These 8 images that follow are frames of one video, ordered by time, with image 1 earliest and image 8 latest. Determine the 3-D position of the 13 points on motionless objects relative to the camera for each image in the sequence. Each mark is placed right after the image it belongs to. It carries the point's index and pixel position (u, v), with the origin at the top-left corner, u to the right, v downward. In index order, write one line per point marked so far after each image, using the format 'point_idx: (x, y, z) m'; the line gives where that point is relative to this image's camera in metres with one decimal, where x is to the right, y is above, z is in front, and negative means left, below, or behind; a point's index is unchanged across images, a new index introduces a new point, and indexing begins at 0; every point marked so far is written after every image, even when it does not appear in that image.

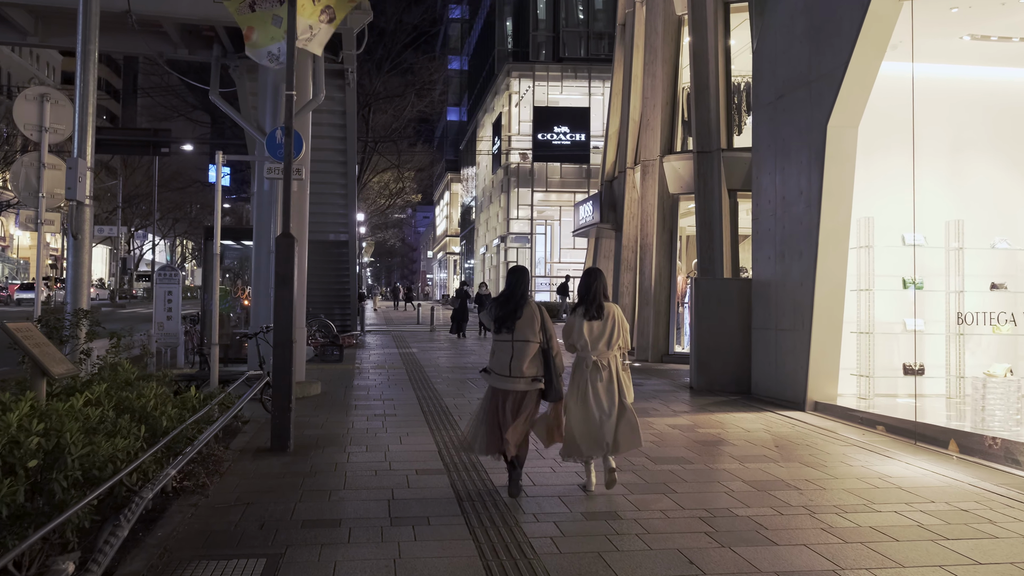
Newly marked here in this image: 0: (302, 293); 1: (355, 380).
0: (-2.7, 0.0, +11.0) m
1: (-2.2, -1.3, +12.6) m
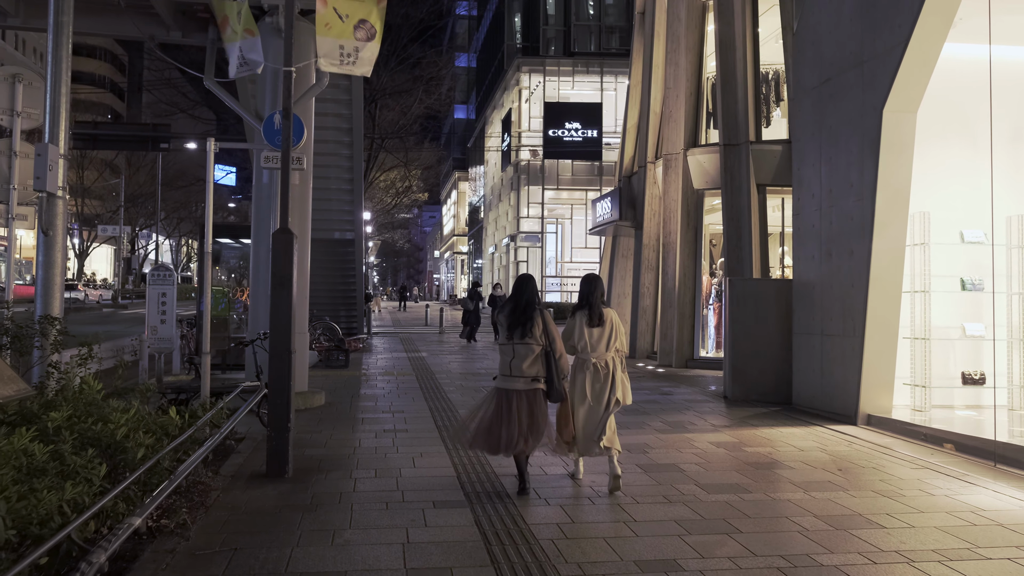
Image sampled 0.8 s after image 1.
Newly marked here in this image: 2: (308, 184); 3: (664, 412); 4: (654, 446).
0: (-2.5, -0.1, +10.1) m
1: (-2.0, -1.4, +11.7) m
2: (-2.4, +1.3, +10.4) m
3: (+1.7, -1.4, +10.0) m
4: (+1.3, -1.4, +7.9) m
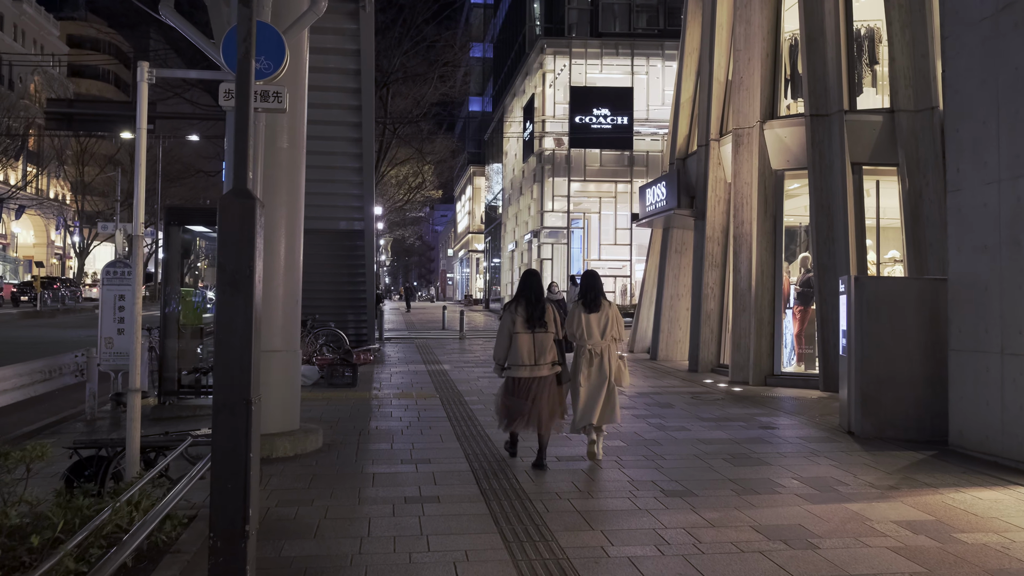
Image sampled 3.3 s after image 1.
0: (-1.9, -0.1, +7.5) m
1: (-1.4, -1.4, +9.0) m
2: (-1.9, +1.3, +7.7) m
3: (+2.3, -1.5, +7.3) m
4: (+1.8, -1.4, +5.2) m
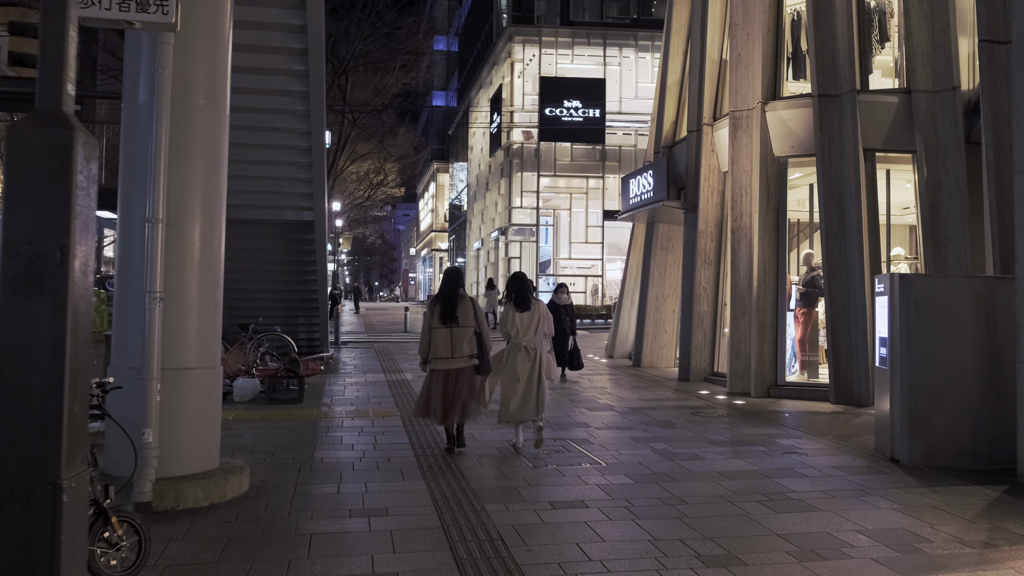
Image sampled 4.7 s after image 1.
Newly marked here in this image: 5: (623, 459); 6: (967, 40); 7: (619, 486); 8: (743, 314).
0: (-2.0, -0.1, +5.8) m
1: (-1.6, -1.4, +7.3) m
2: (-2.0, +1.3, +6.1) m
3: (+2.2, -1.5, +5.8) m
4: (+1.8, -1.4, +3.7) m
5: (+0.9, -1.4, +7.3) m
6: (+6.0, +3.3, +11.5) m
7: (+0.8, -1.4, +6.3) m
8: (+3.2, -0.3, +12.0) m
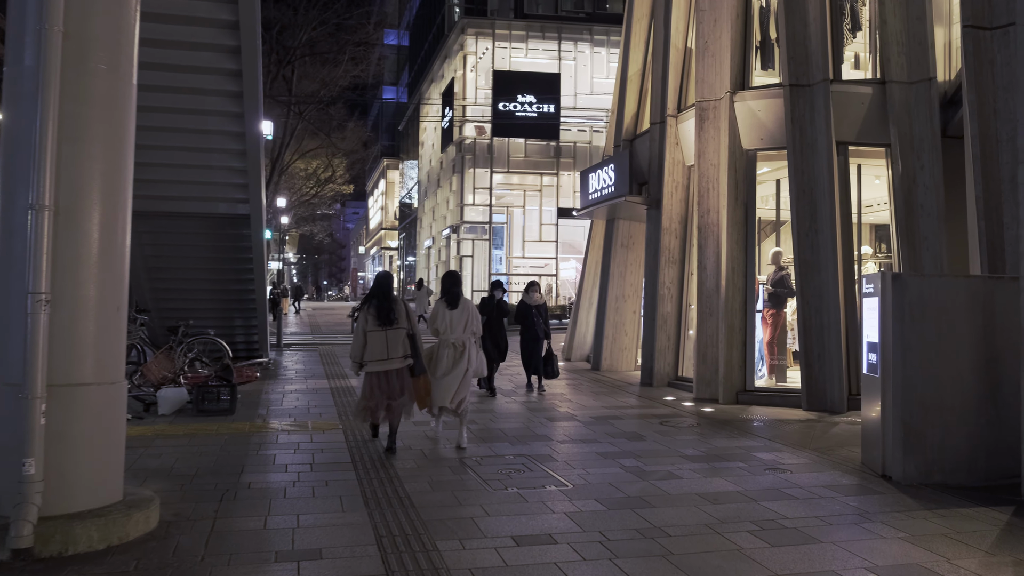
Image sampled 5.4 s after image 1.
0: (-2.3, -0.1, +4.9) m
1: (-2.0, -1.4, +6.5) m
2: (-2.3, +1.3, +5.2) m
3: (+1.9, -1.5, +5.1) m
4: (+1.6, -1.4, +3.0) m
5: (+0.6, -1.4, +6.5) m
6: (+5.4, +3.3, +11.0) m
7: (+0.5, -1.4, +5.5) m
8: (+2.6, -0.3, +11.4) m
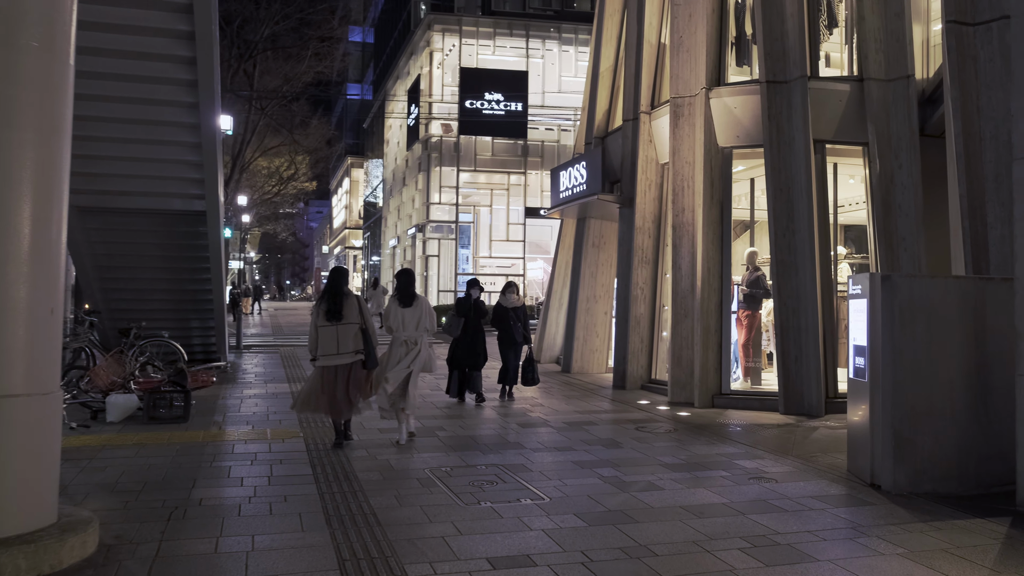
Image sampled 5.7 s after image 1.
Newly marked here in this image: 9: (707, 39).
0: (-2.4, -0.1, +4.4) m
1: (-2.1, -1.4, +6.0) m
2: (-2.4, +1.3, +4.7) m
3: (+1.8, -1.5, +4.8) m
4: (+1.6, -1.5, +2.7) m
5: (+0.4, -1.4, +6.2) m
6: (+5.1, +3.3, +10.8) m
7: (+0.3, -1.4, +5.2) m
8: (+2.2, -0.4, +11.1) m
9: (+2.5, +3.2, +11.3) m
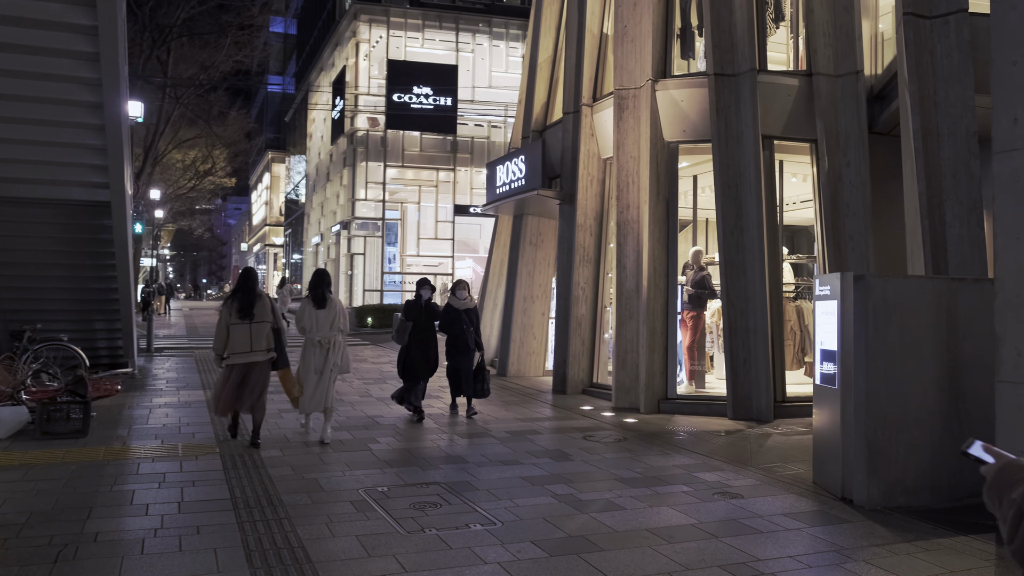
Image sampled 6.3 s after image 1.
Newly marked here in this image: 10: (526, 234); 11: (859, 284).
0: (-2.6, -0.1, +3.6) m
1: (-2.5, -1.4, +5.2) m
2: (-2.6, +1.3, +3.8) m
3: (+1.5, -1.5, +4.3) m
4: (+1.5, -1.5, +2.2) m
5: (+0.1, -1.4, +5.6) m
6: (+4.3, +3.2, +10.6) m
7: (+0.1, -1.4, +4.6) m
8: (+1.4, -0.4, +10.7) m
9: (+1.7, +3.2, +10.8) m
10: (+0.2, +0.8, +13.3) m
11: (+2.4, 0.0, +6.0) m
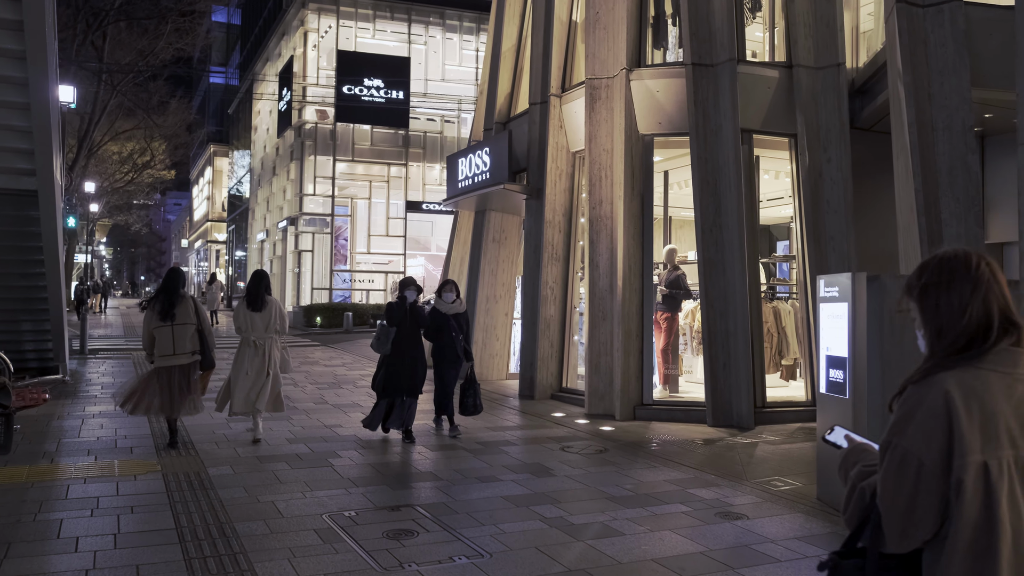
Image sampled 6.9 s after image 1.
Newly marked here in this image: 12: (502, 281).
0: (-2.5, 0.0, +2.8) m
1: (-2.5, -1.3, +4.4) m
2: (-2.5, +1.3, +3.1) m
3: (+1.5, -1.5, +3.8) m
4: (+1.7, -1.5, +1.7) m
5: (0.0, -1.4, +5.0) m
6: (+3.9, +3.2, +10.3) m
7: (+0.1, -1.4, +4.0) m
8: (+1.0, -0.4, +10.1) m
9: (+1.3, +3.2, +10.3) m
10: (-0.3, +0.8, +12.7) m
11: (+2.3, 0.0, +5.5) m
12: (-0.2, +0.1, +12.8) m
